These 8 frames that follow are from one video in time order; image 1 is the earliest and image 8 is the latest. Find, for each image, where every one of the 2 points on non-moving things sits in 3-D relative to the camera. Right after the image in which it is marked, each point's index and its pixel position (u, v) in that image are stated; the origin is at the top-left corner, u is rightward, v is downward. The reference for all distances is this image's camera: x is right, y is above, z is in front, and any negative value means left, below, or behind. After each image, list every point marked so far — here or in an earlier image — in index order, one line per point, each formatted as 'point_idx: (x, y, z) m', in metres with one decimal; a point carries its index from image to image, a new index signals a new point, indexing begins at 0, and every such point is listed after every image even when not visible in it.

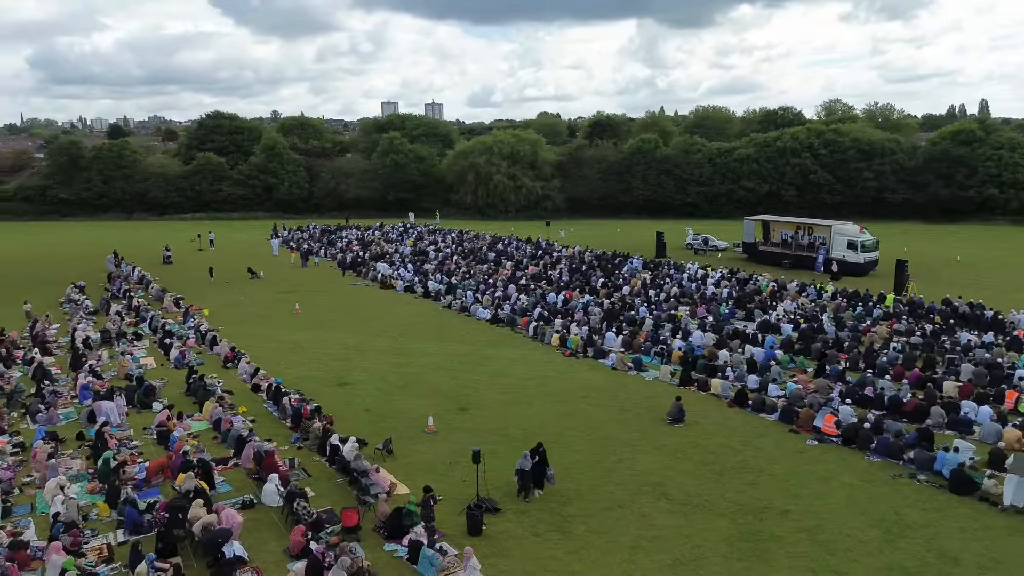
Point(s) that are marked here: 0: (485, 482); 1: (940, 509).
0: (-0.6, -4.0, +15.7) m
1: (+8.0, -4.2, +14.1) m
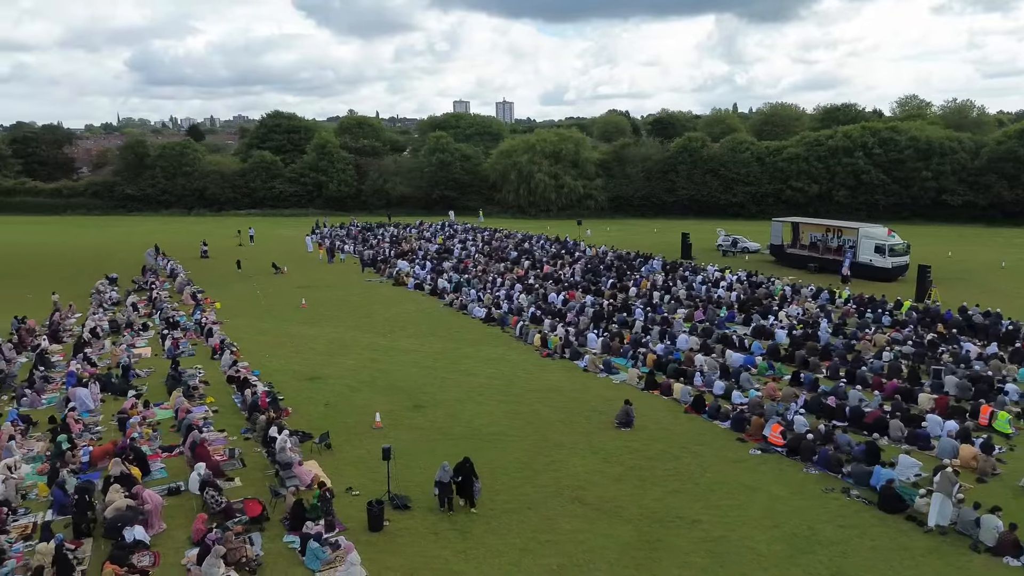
0: (-2.3, -4.0, +15.9) m
1: (+6.2, -4.3, +13.5) m
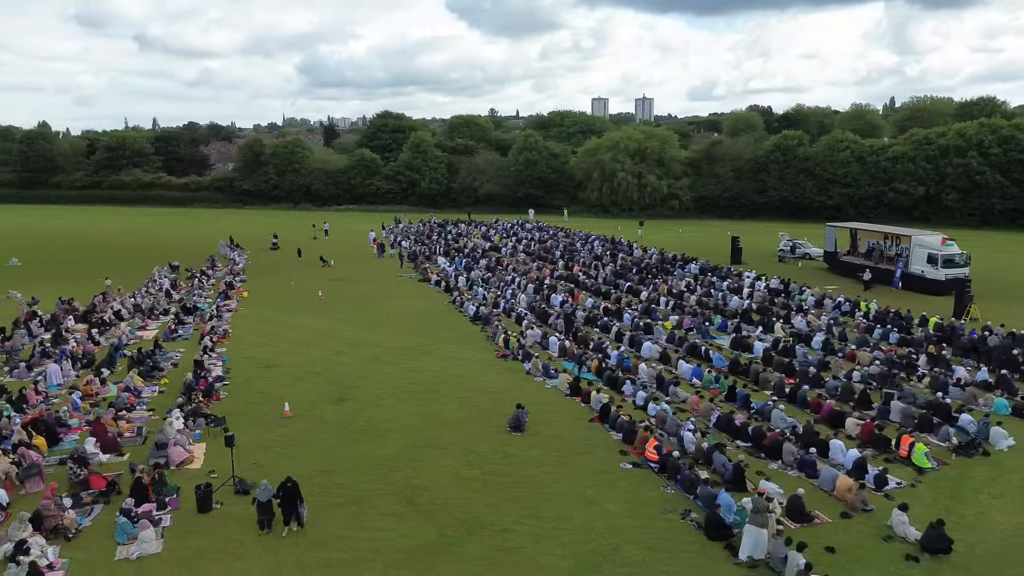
0: (-5.3, -3.9, +16.7) m
1: (+2.6, -4.5, +12.8) m
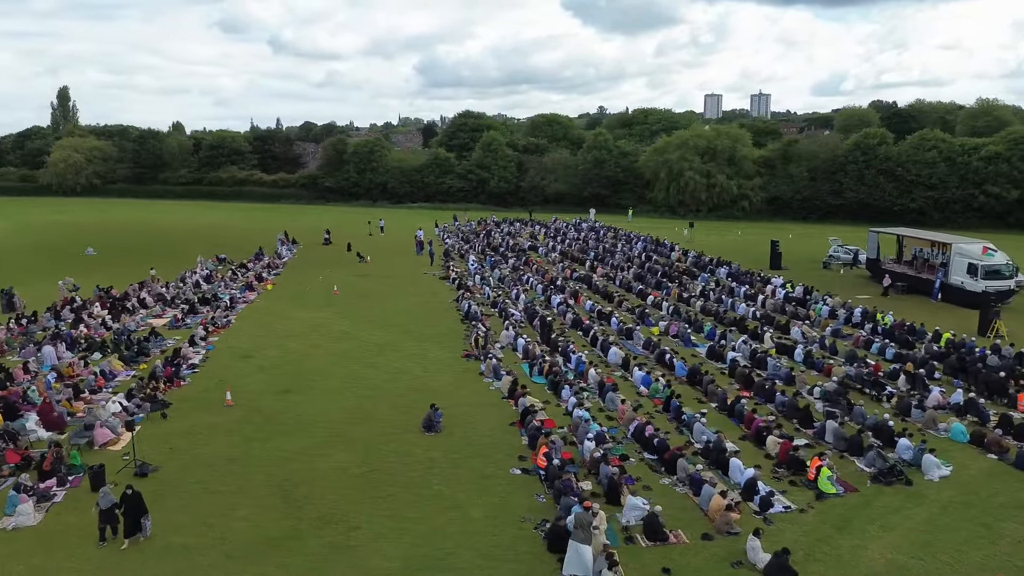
0: (-7.6, -3.8, +17.6) m
1: (-0.3, -4.6, +12.6) m
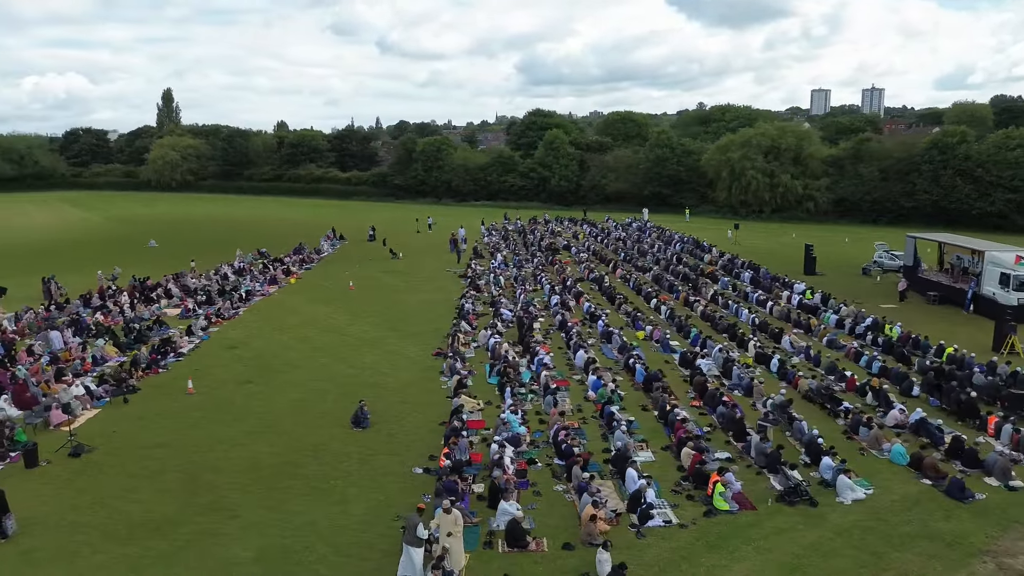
0: (-9.5, -3.6, +18.6) m
1: (-2.9, -4.6, +12.9) m
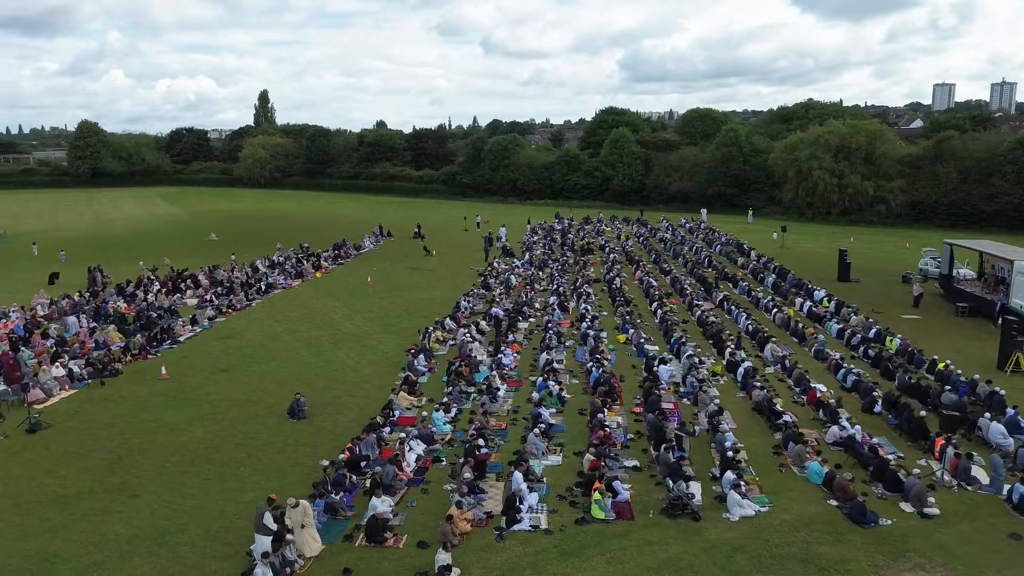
0: (-11.2, -3.4, +20.0) m
1: (-5.4, -4.5, +13.5) m
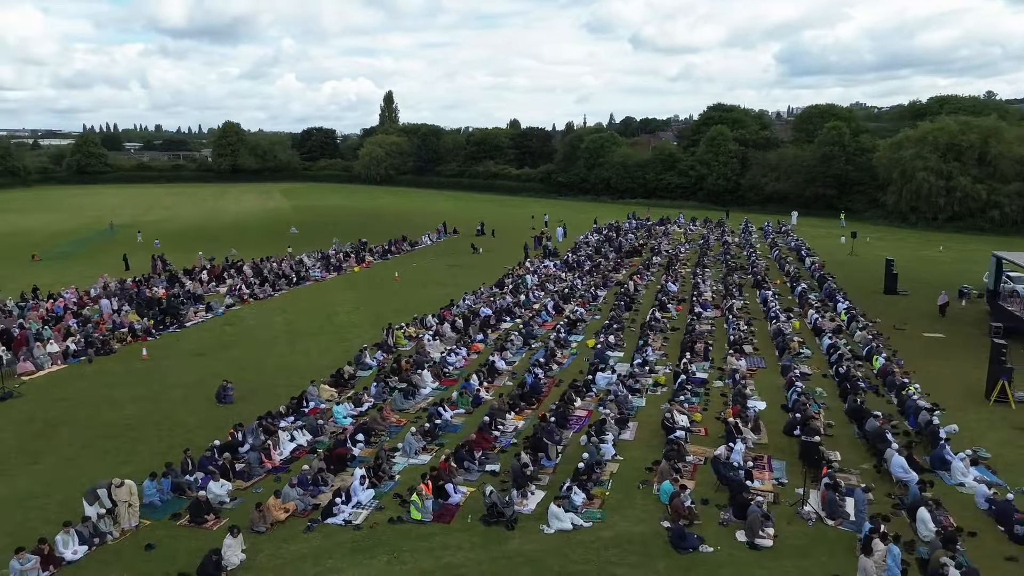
0: (-13.4, -3.0, +22.3) m
1: (-8.9, -4.3, +14.8) m
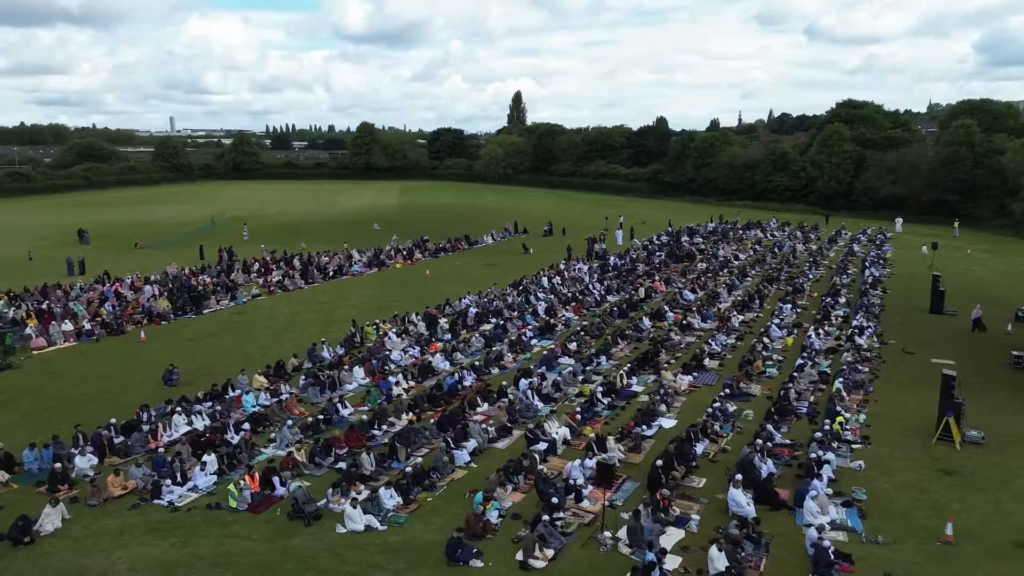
0: (-15.2, -2.5, +25.1) m
1: (-12.3, -4.0, +16.9) m
